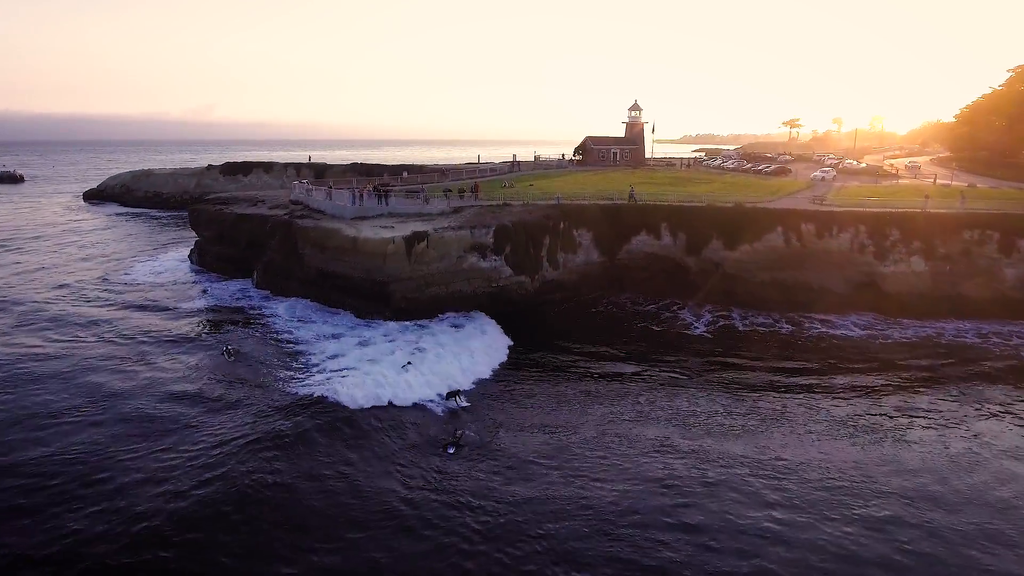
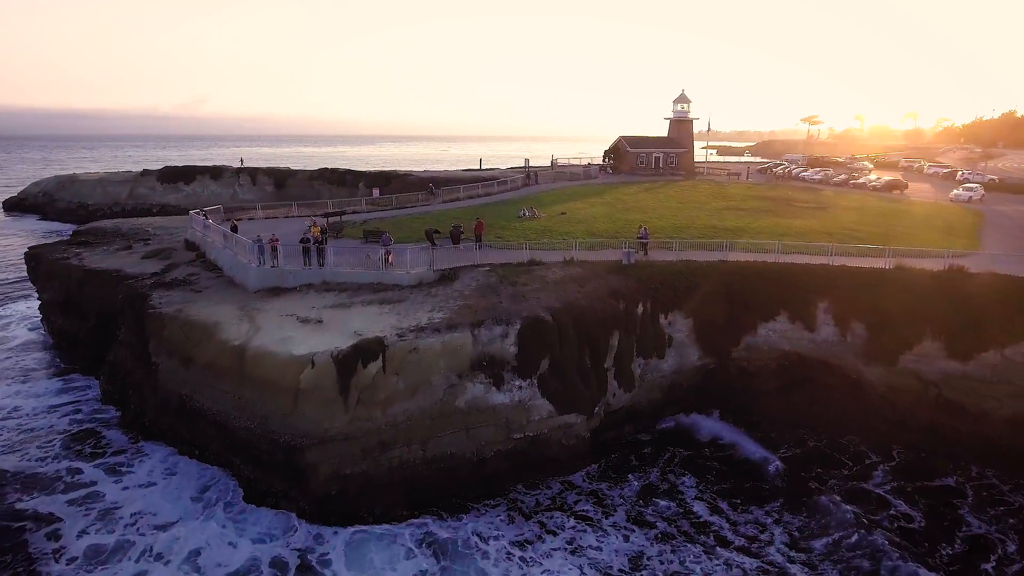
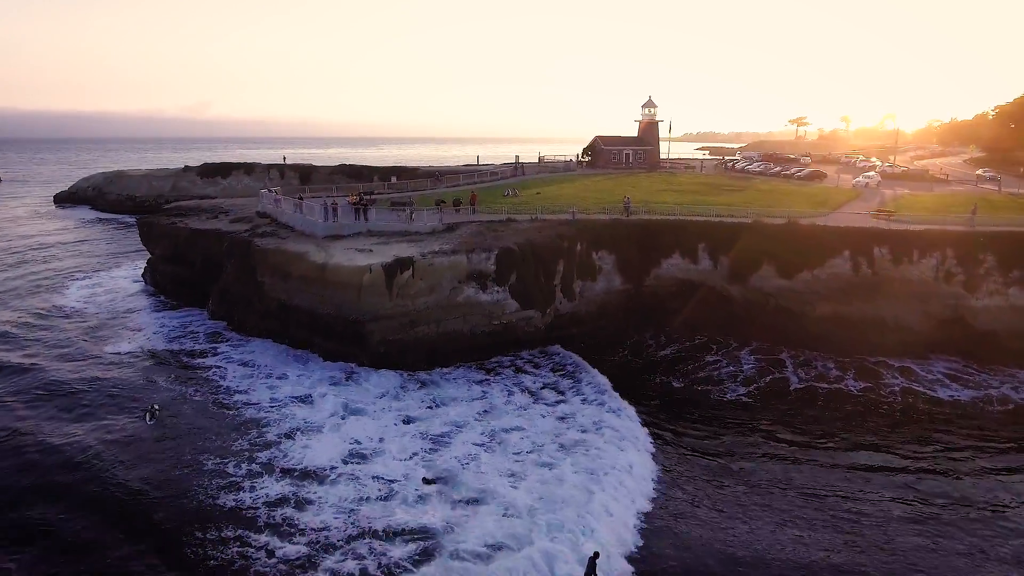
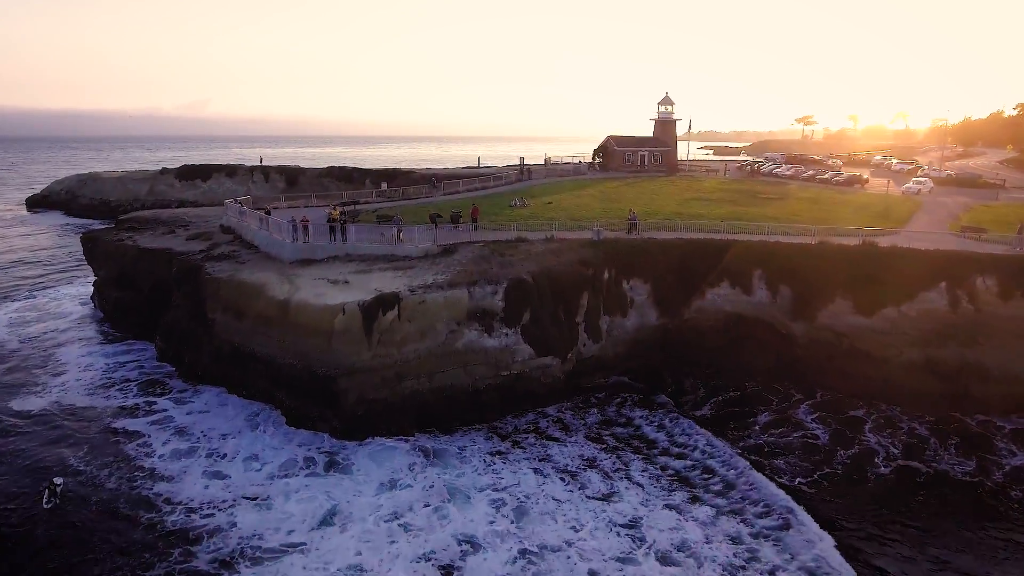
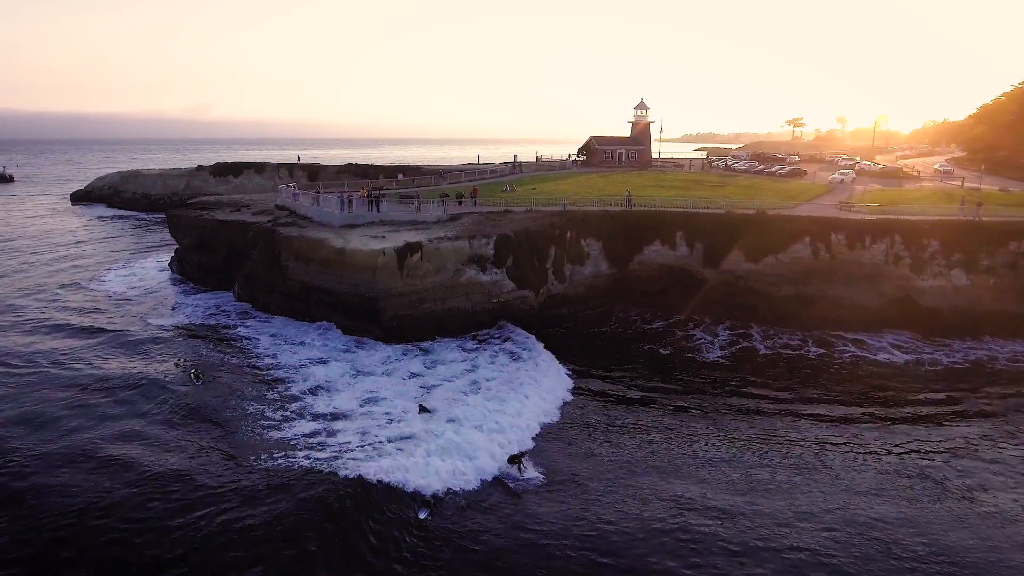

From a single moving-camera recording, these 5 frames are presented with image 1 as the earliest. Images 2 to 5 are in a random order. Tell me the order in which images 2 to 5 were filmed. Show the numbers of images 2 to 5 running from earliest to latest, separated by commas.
5, 3, 4, 2
